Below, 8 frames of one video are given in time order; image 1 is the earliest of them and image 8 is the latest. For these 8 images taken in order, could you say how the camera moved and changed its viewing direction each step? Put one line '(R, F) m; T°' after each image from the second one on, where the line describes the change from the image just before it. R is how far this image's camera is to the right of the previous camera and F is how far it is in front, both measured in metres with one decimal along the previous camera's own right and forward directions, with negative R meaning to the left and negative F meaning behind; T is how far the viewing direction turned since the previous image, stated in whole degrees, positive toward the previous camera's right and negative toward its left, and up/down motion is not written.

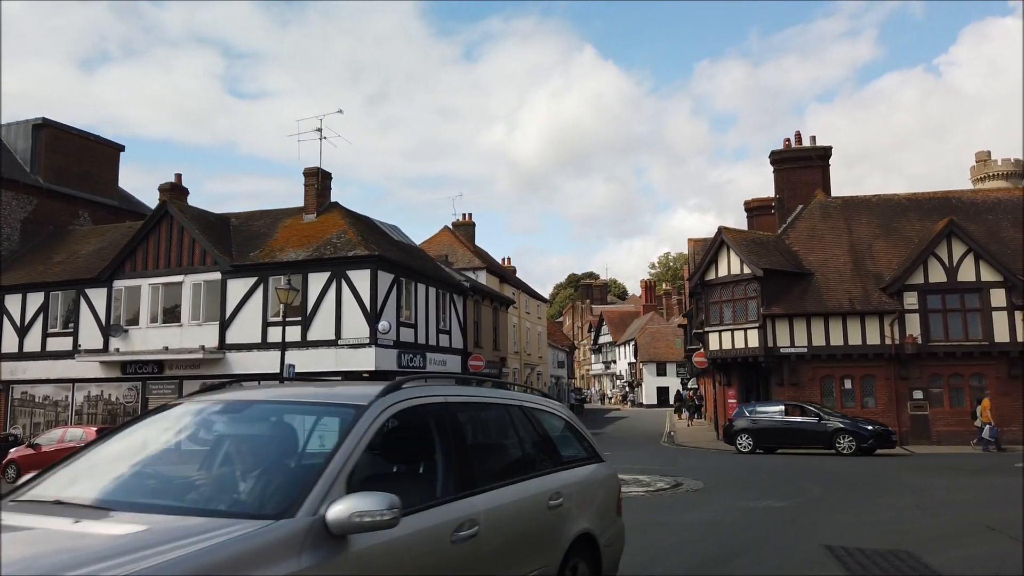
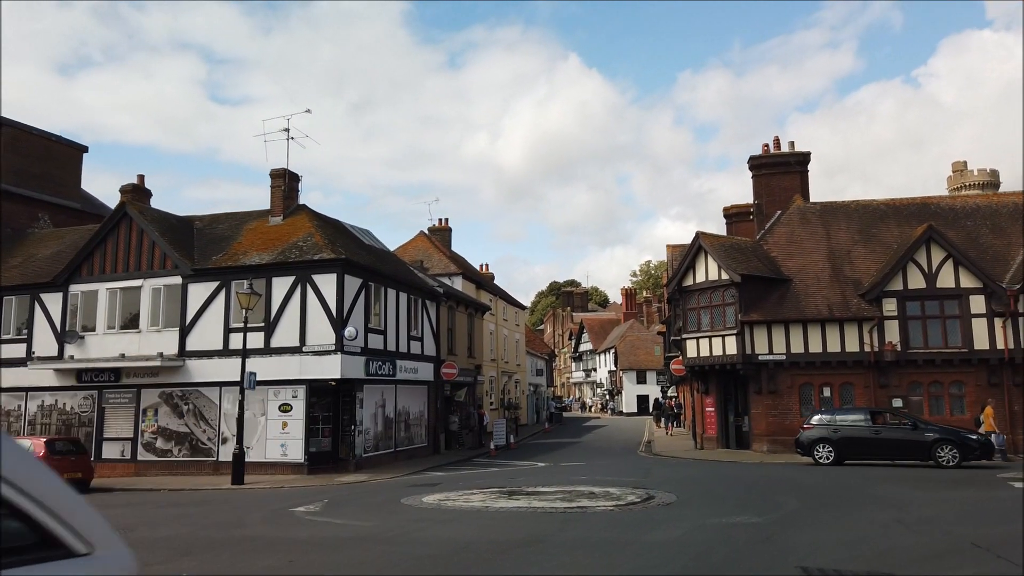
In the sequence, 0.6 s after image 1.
(+0.3, +0.7) m; +1°
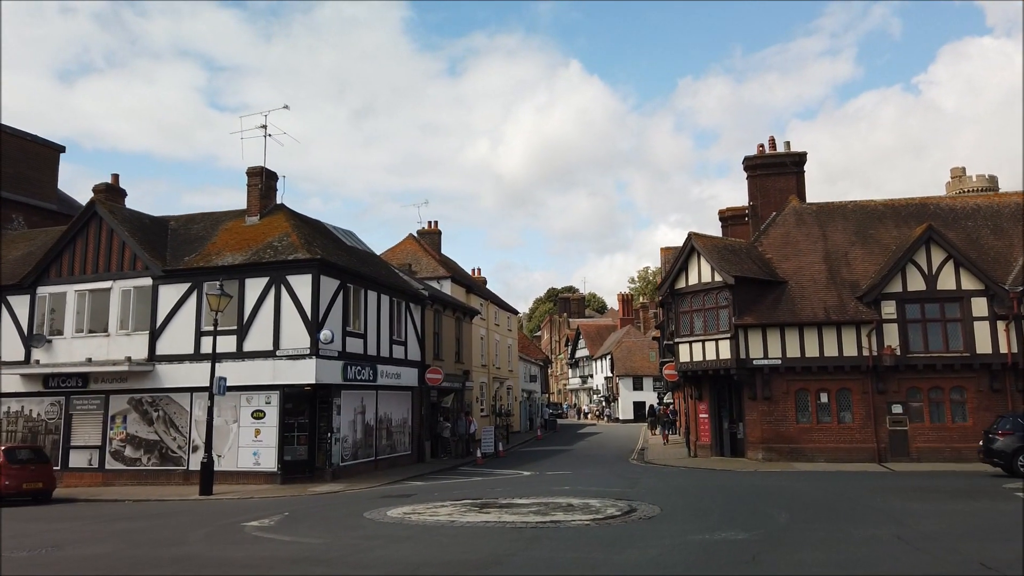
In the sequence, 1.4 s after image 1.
(+0.4, +0.9) m; 0°
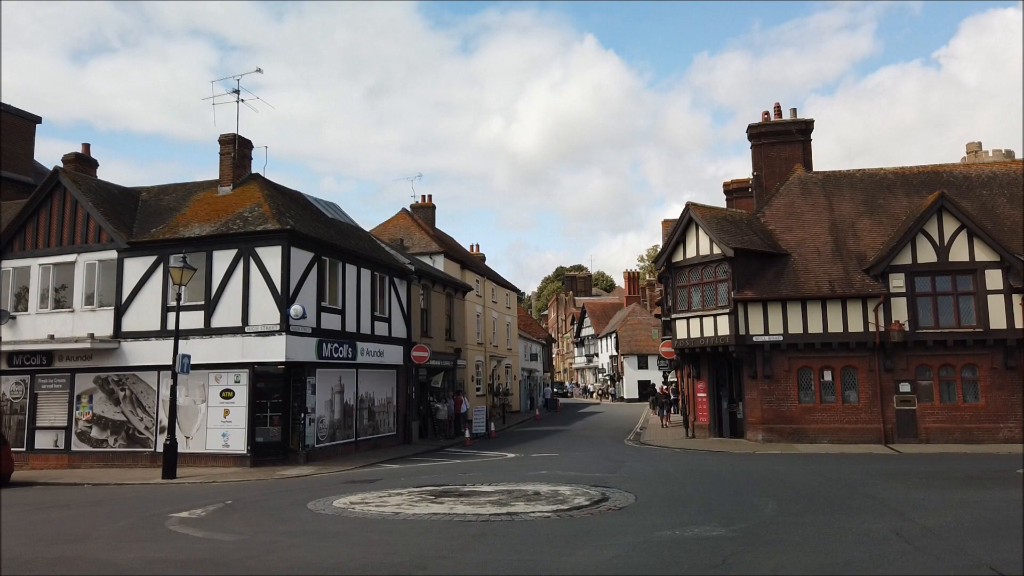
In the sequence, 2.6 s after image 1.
(+0.7, +1.2) m; -1°
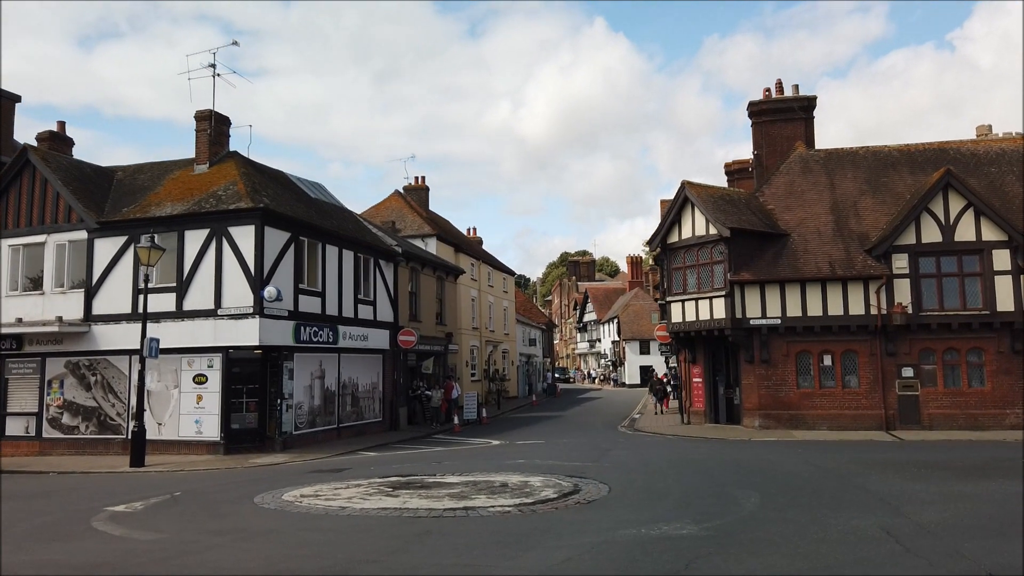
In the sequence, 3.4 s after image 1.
(+0.6, +0.8) m; 0°
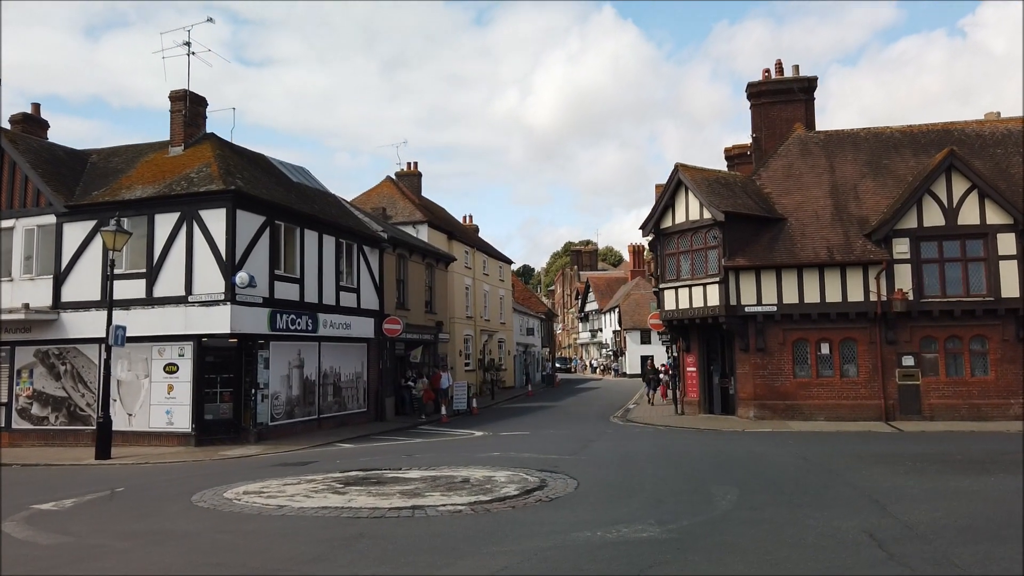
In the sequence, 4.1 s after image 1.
(+0.6, +0.8) m; 0°
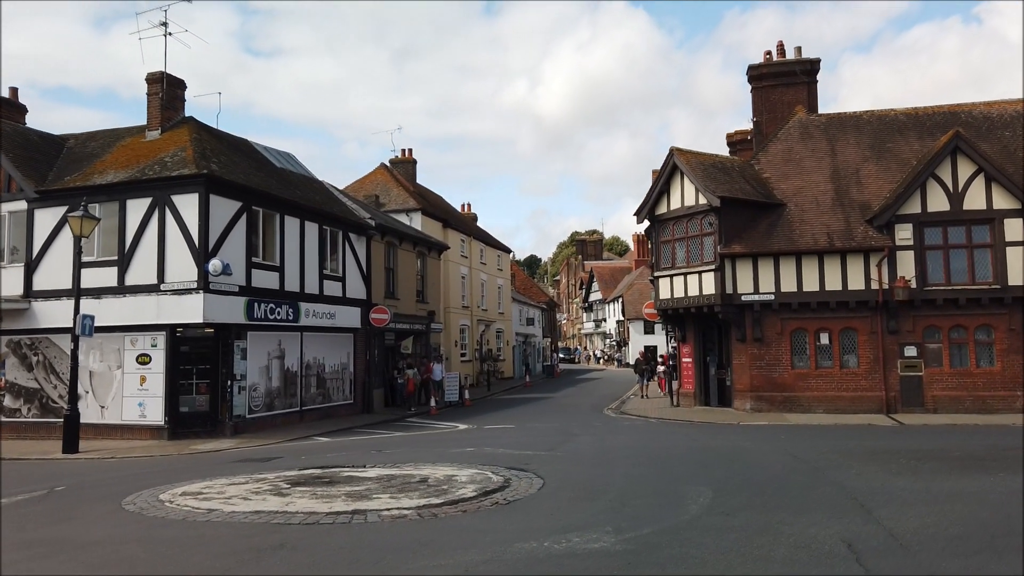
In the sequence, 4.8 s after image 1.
(+0.6, +0.7) m; -1°
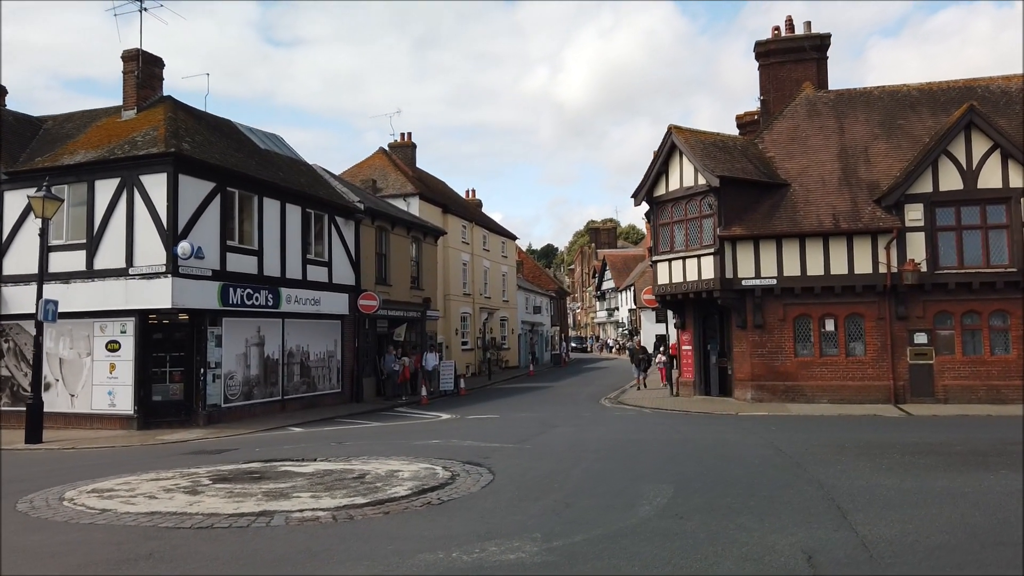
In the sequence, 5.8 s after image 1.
(+0.8, +0.9) m; -1°
